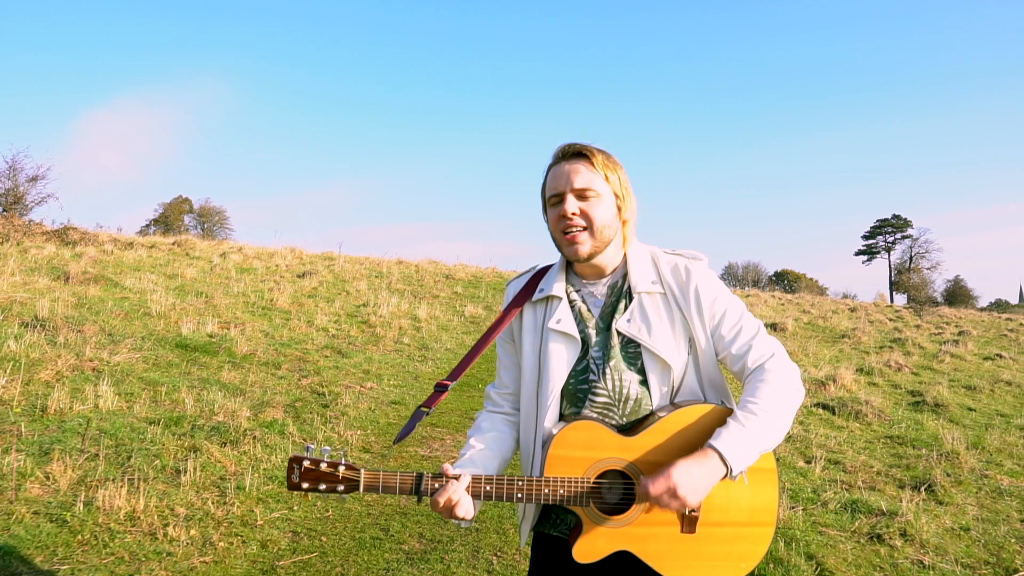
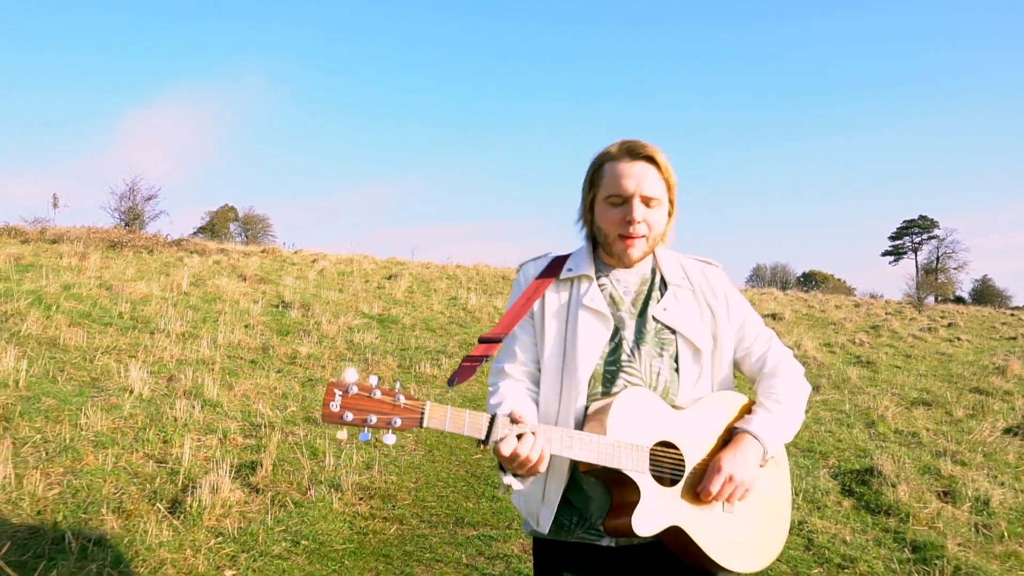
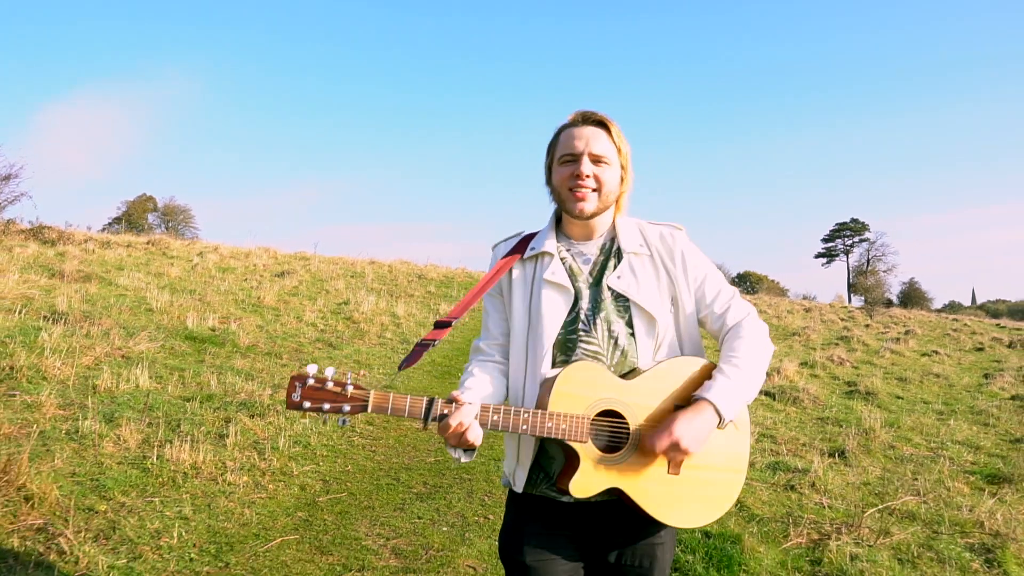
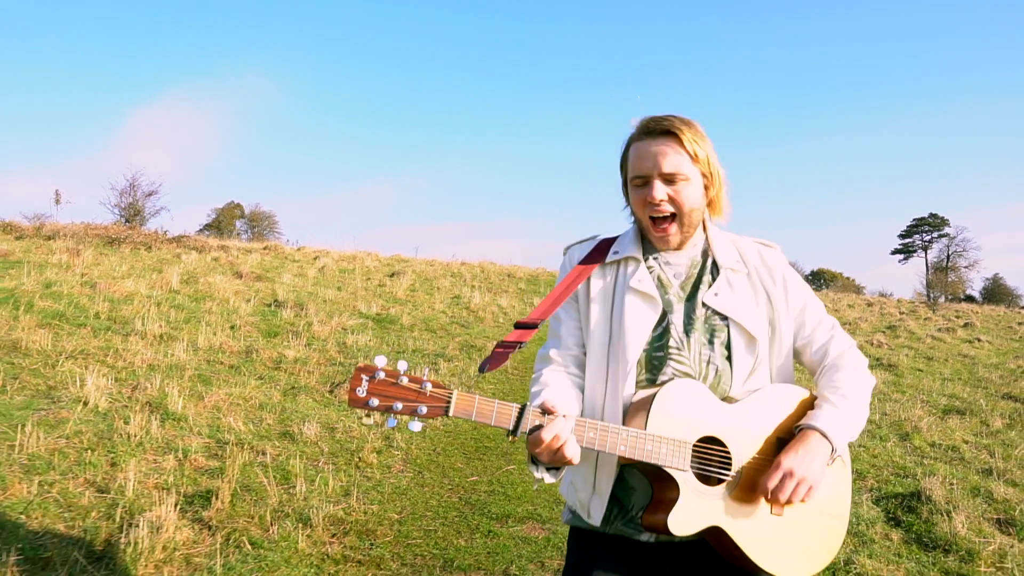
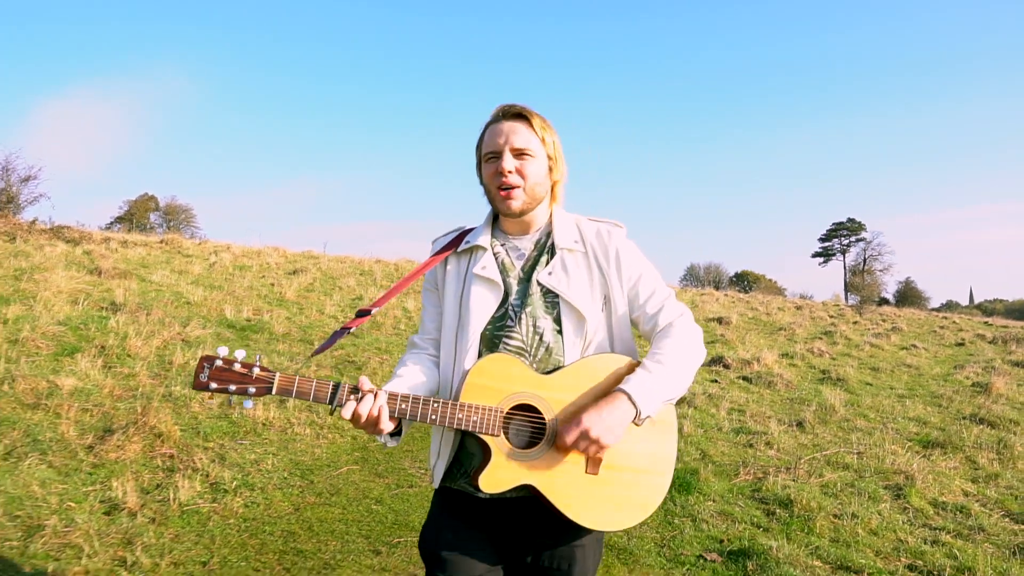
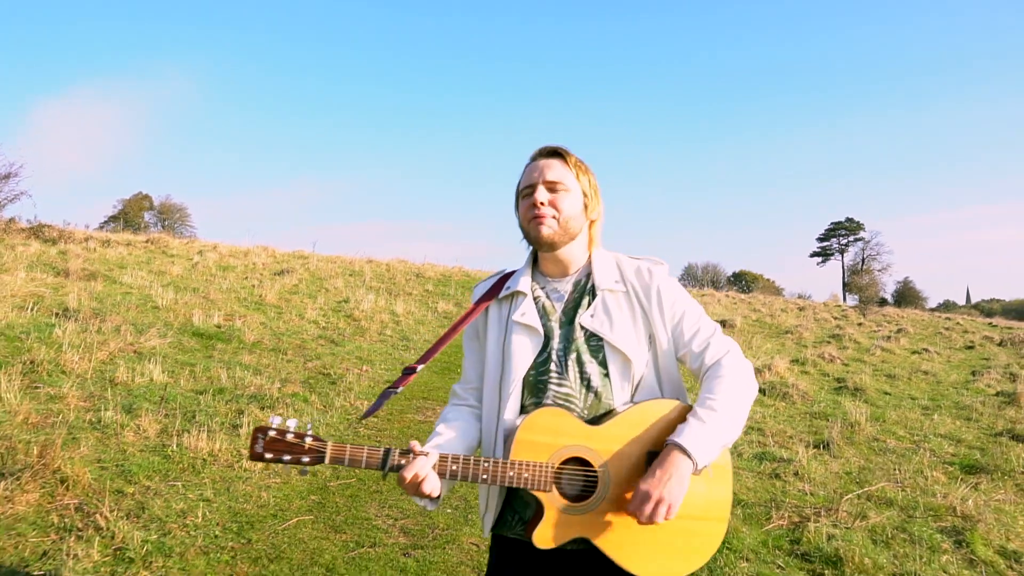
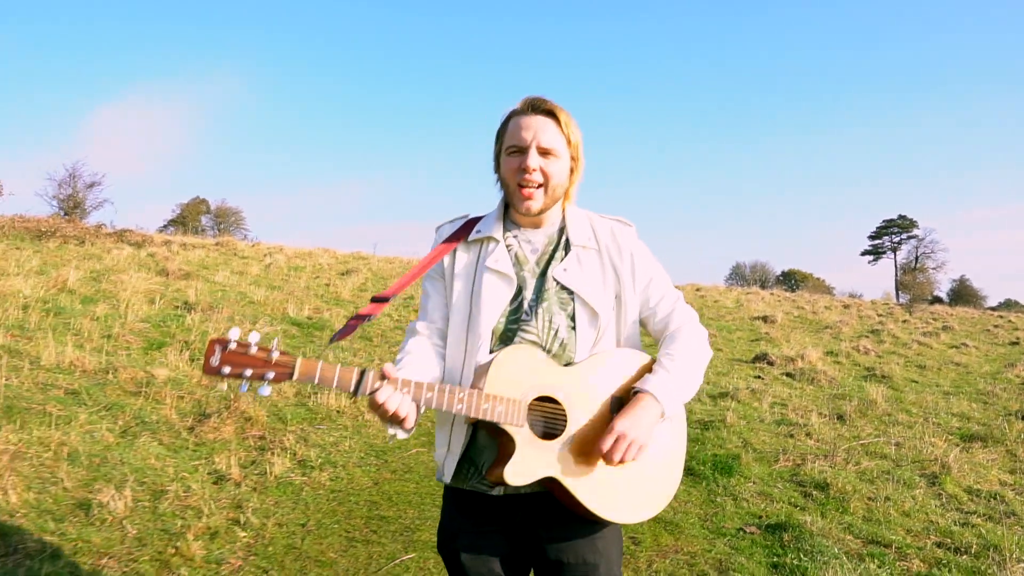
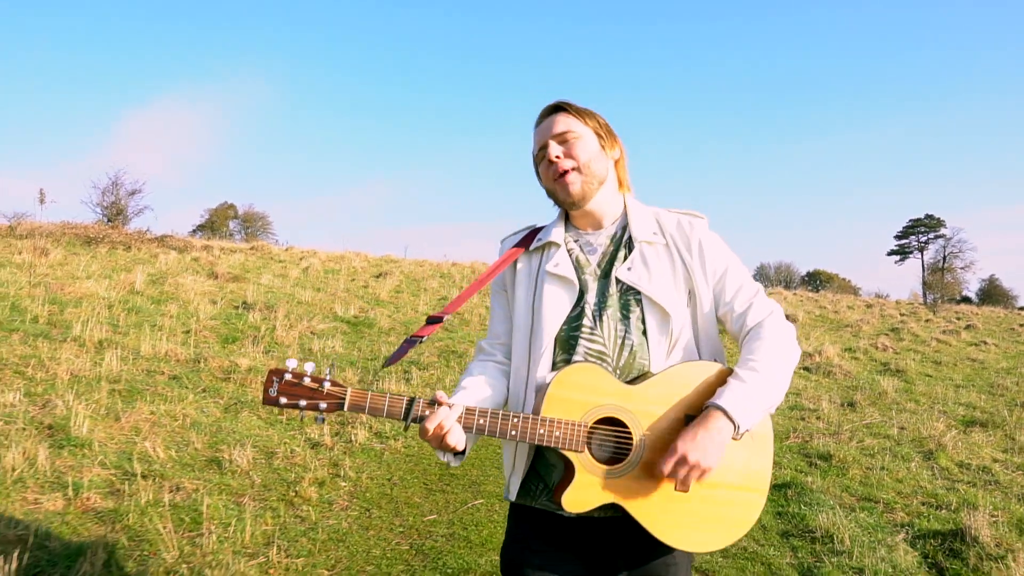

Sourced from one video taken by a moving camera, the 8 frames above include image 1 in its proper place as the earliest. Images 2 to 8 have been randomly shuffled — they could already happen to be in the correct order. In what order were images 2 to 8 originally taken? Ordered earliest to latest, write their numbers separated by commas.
3, 6, 5, 7, 8, 4, 2
